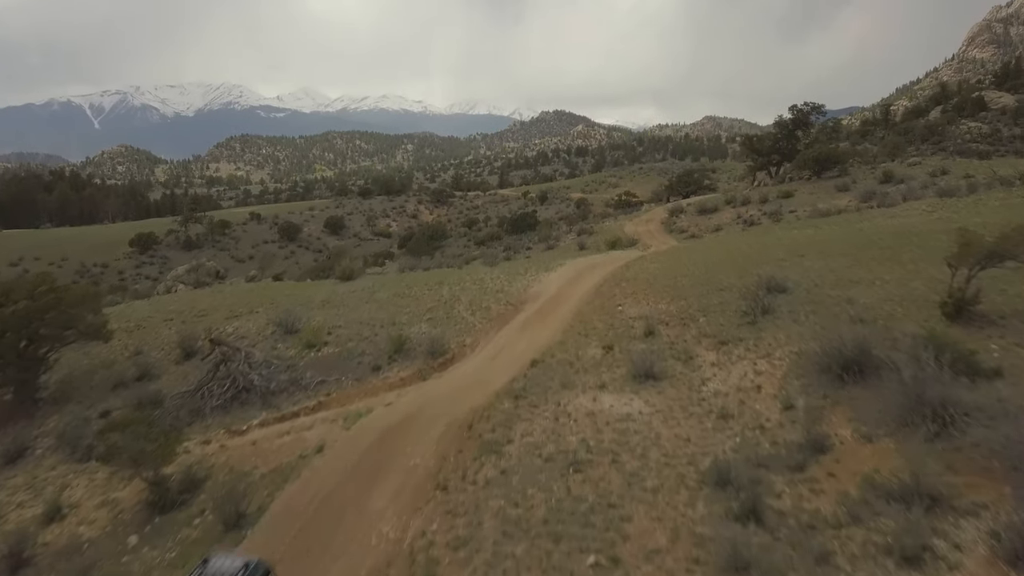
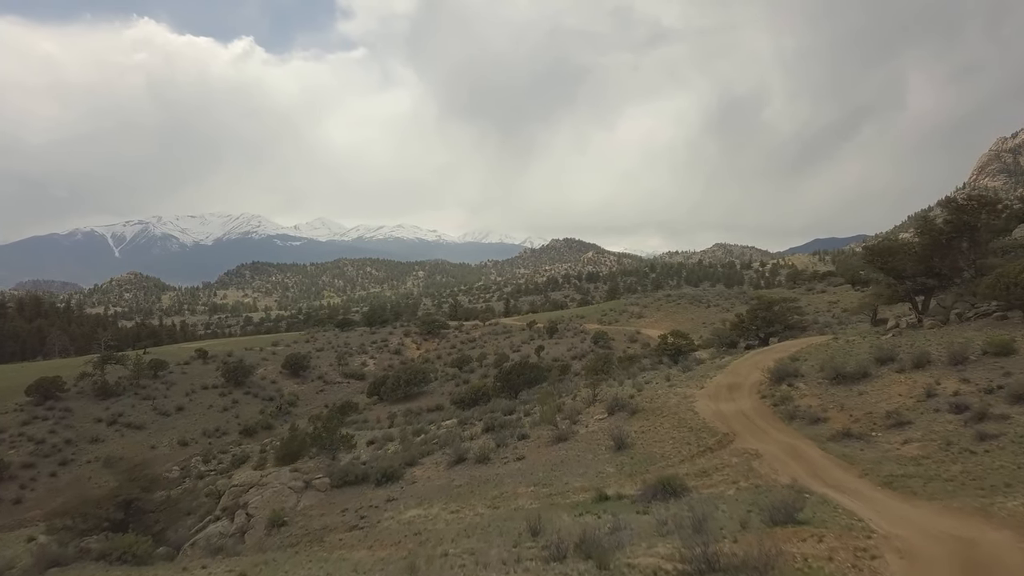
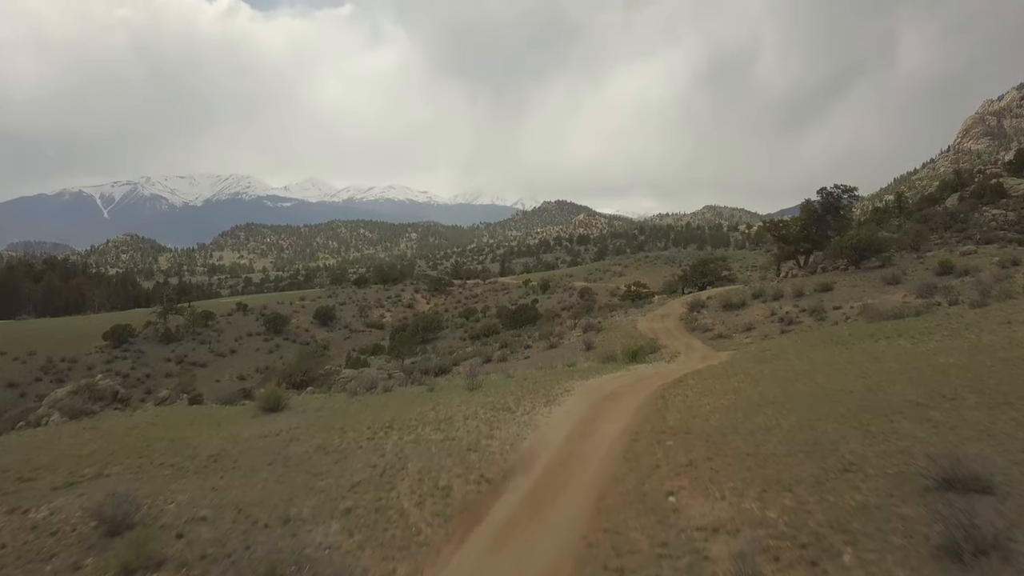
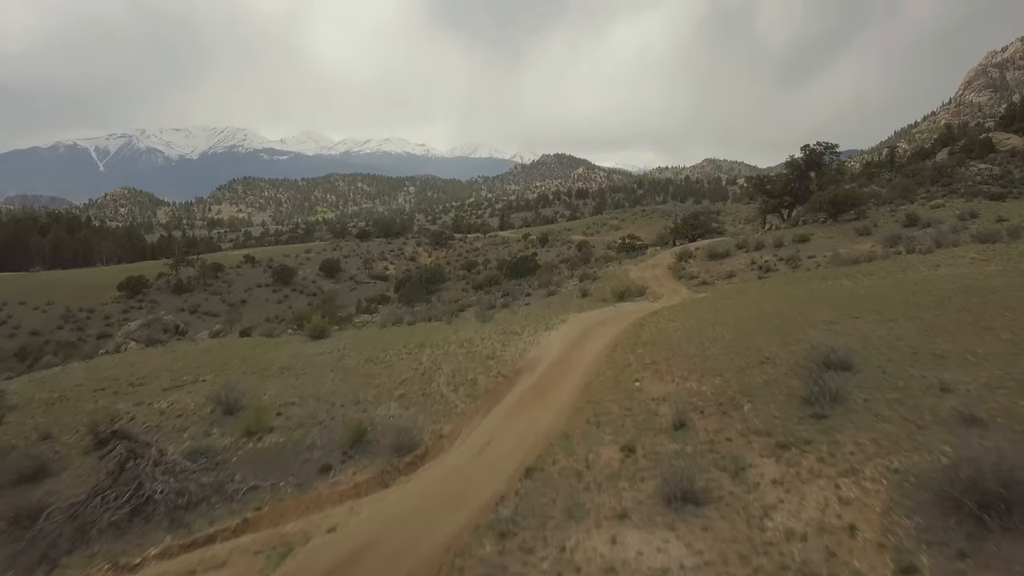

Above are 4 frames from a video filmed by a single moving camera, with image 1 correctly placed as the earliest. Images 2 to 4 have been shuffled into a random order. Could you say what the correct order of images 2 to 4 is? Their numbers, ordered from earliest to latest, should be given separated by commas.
4, 3, 2
